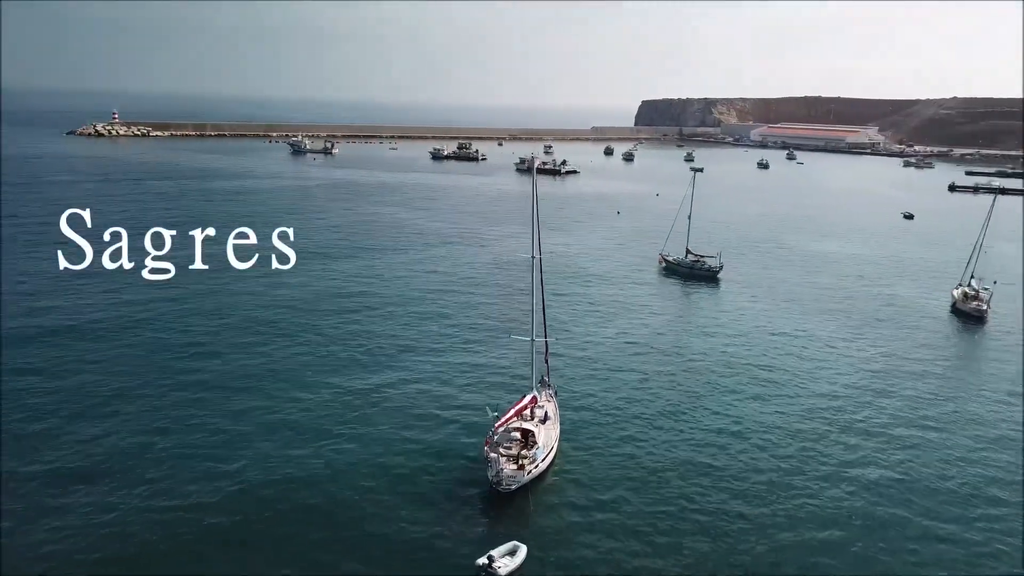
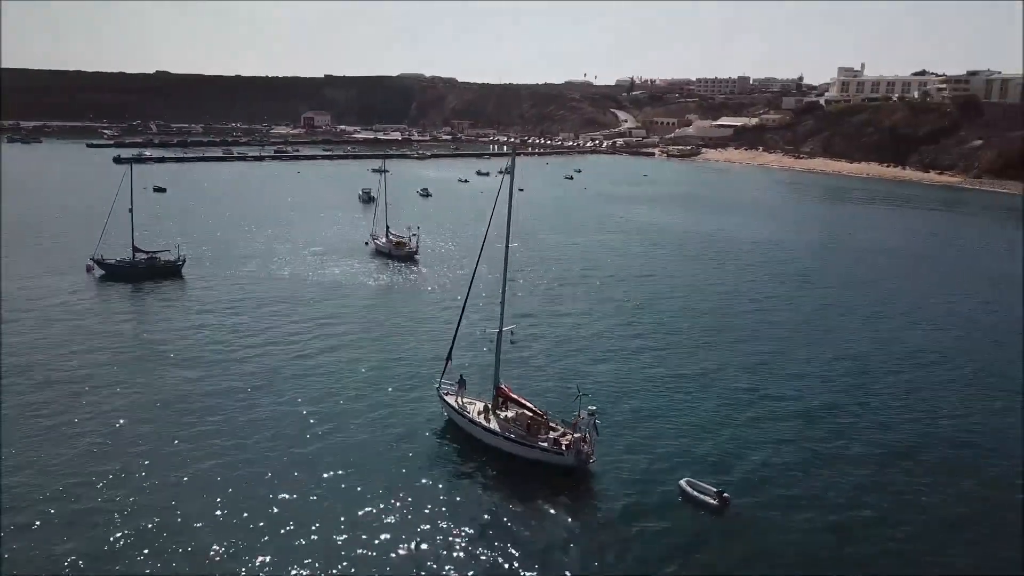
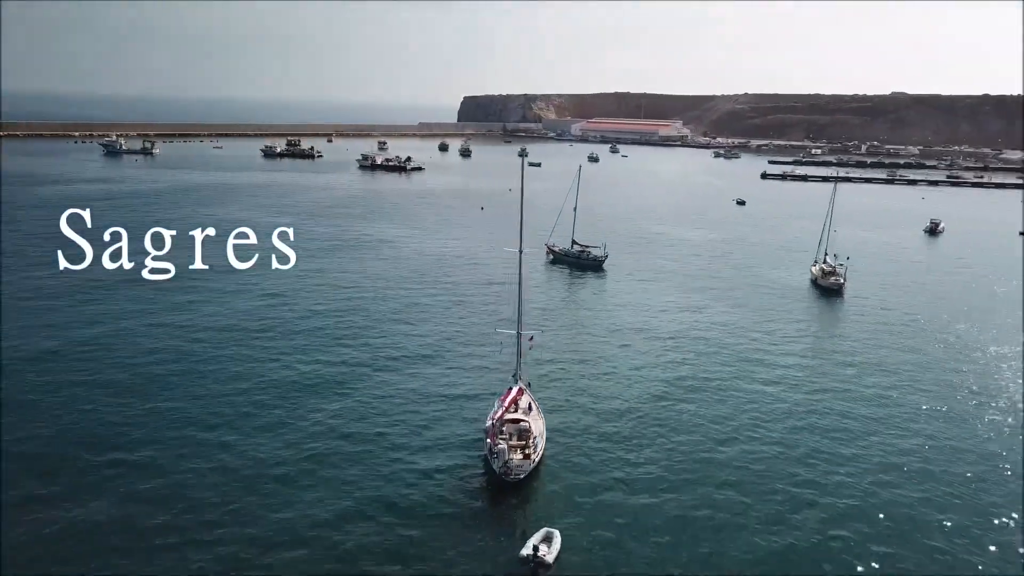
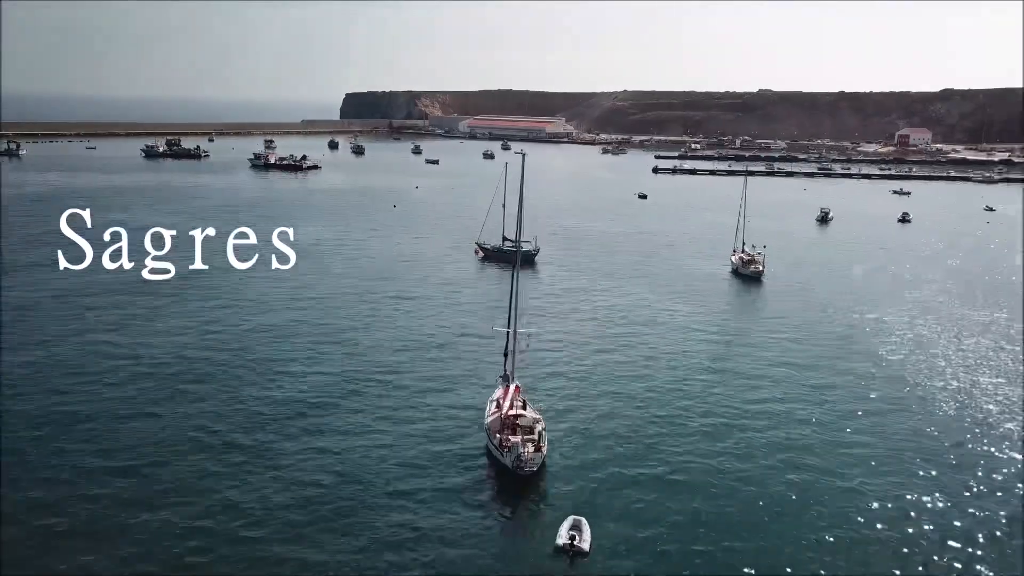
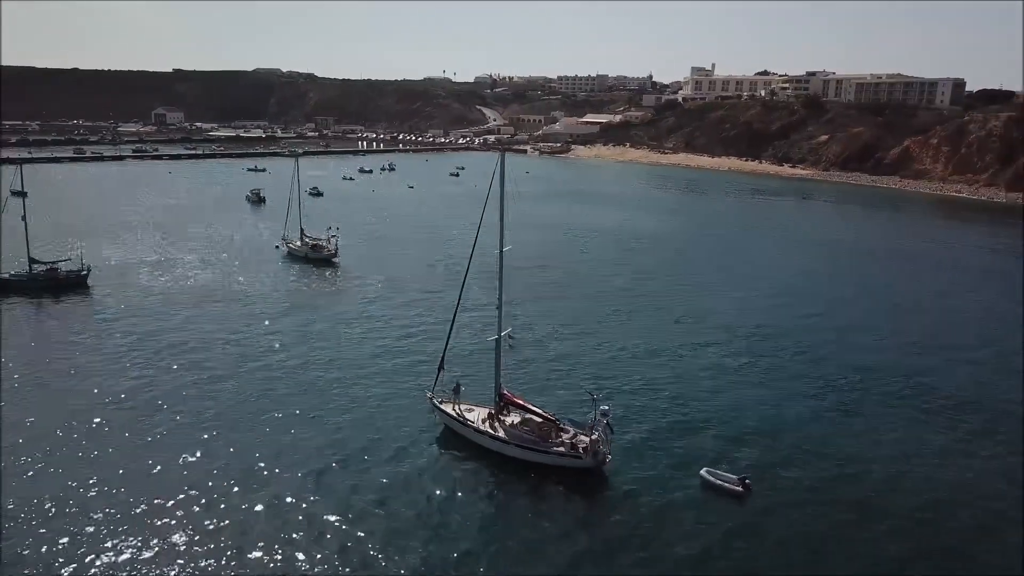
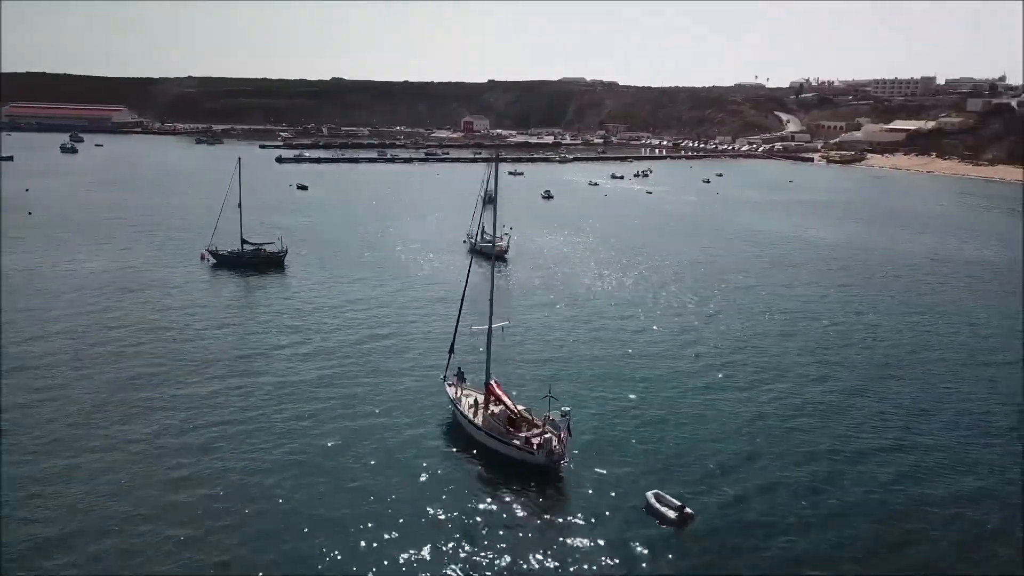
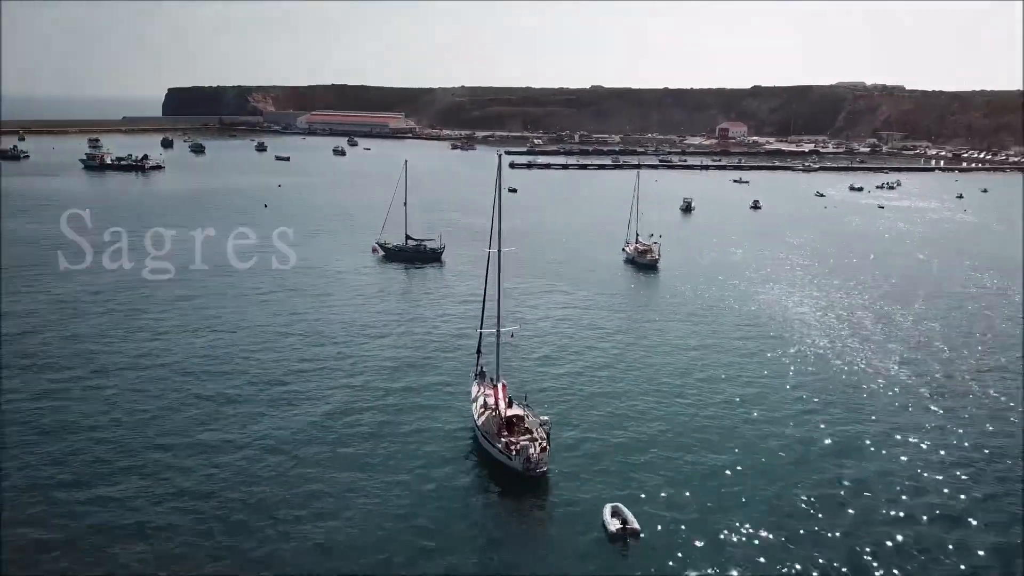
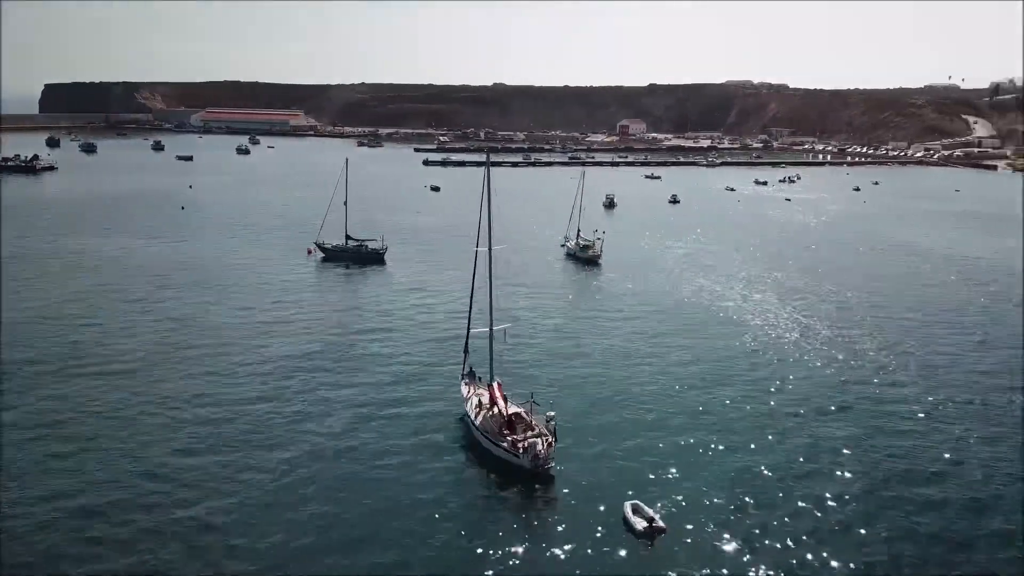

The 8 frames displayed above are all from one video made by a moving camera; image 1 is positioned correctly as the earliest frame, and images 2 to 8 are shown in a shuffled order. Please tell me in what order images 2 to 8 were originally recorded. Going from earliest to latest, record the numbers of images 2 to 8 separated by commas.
3, 4, 7, 8, 6, 2, 5
